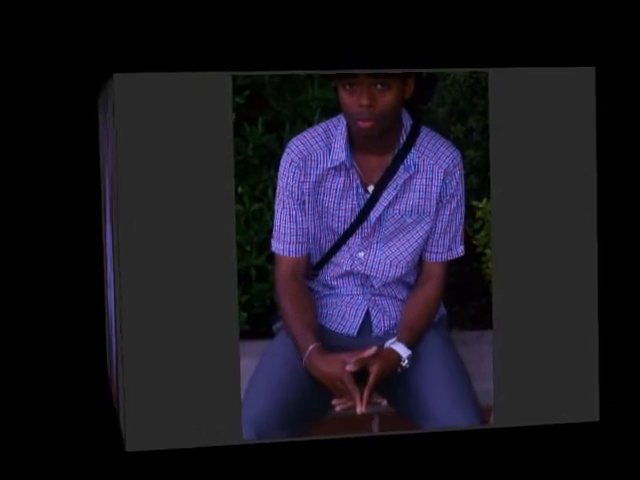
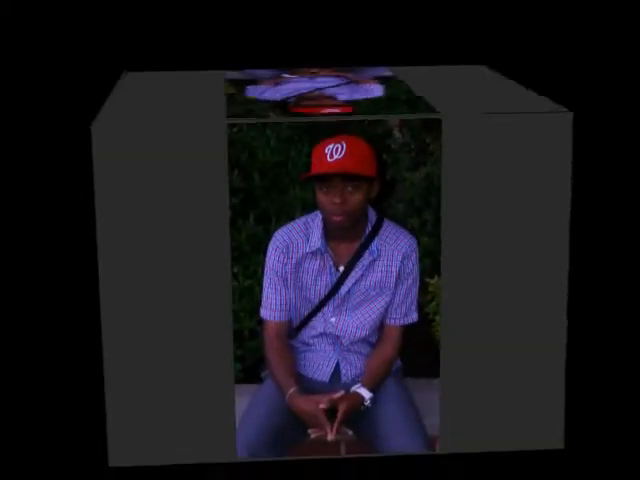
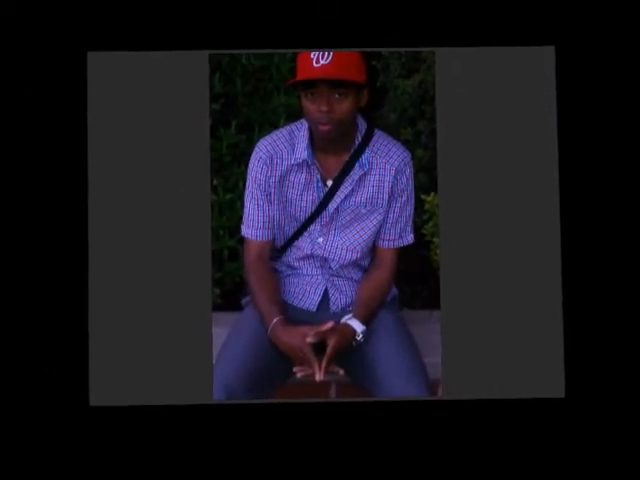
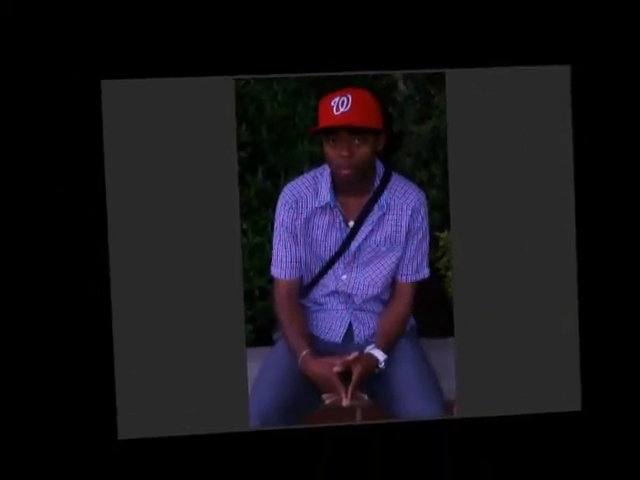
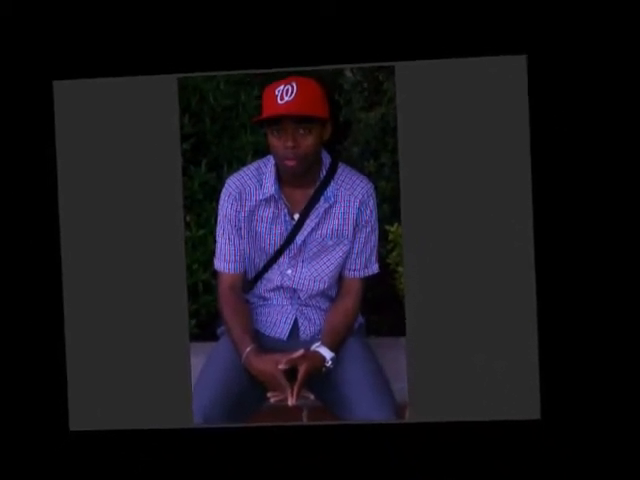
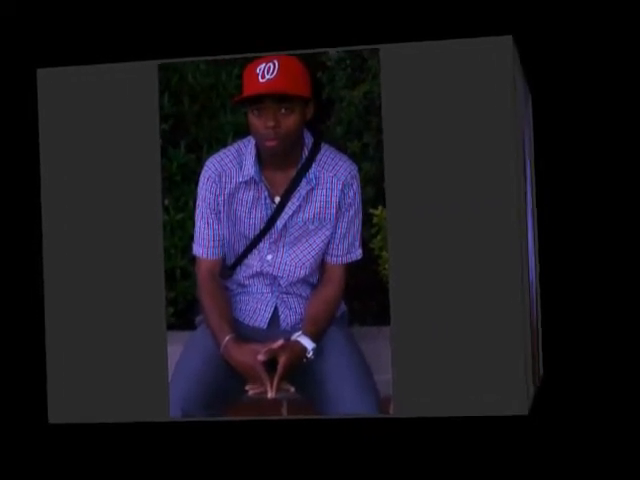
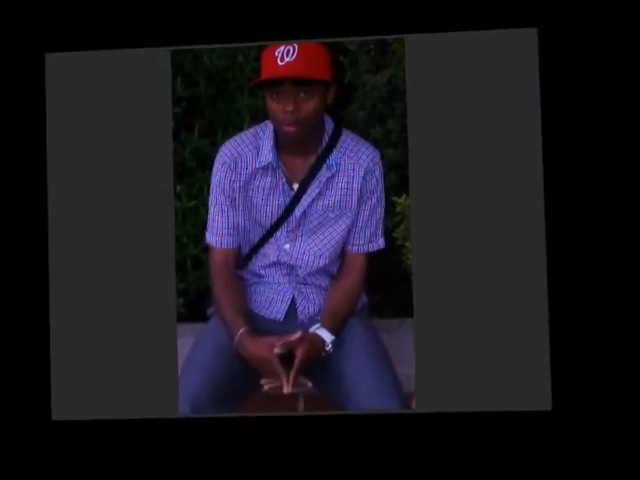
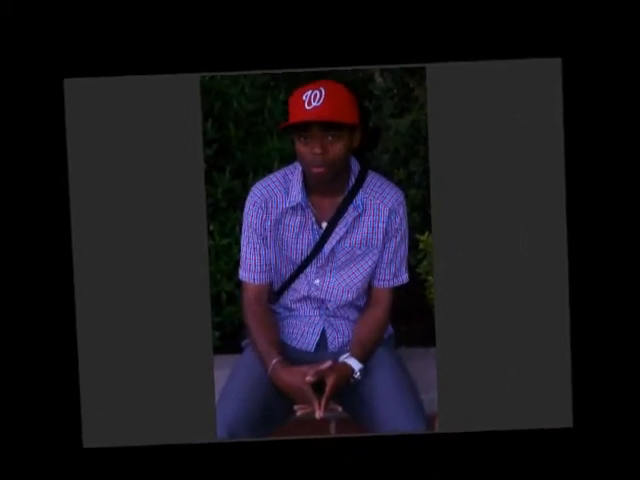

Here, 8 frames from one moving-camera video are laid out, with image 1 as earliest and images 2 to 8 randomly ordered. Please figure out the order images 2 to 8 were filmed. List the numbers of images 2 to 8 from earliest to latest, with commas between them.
2, 4, 8, 5, 6, 7, 3
